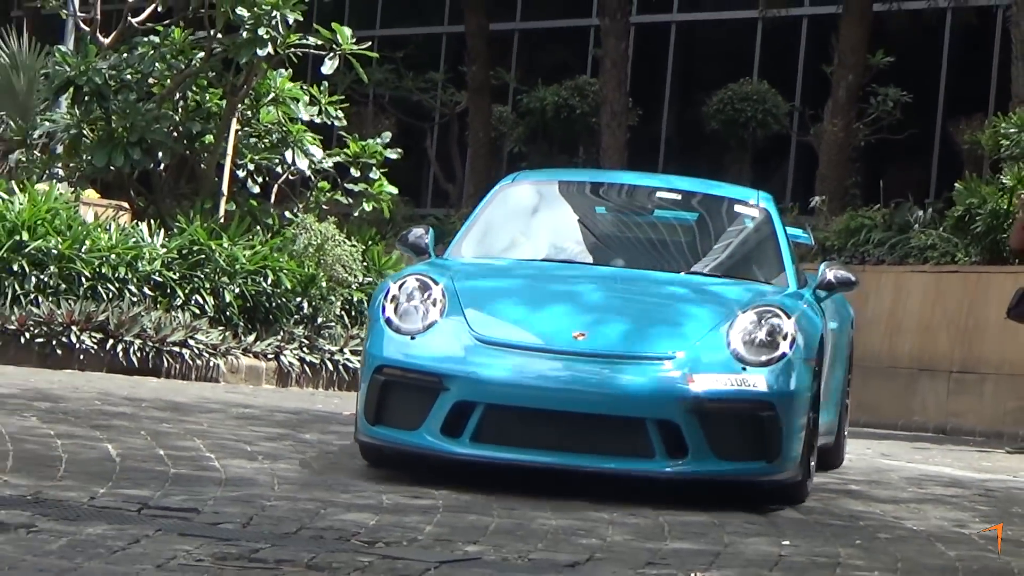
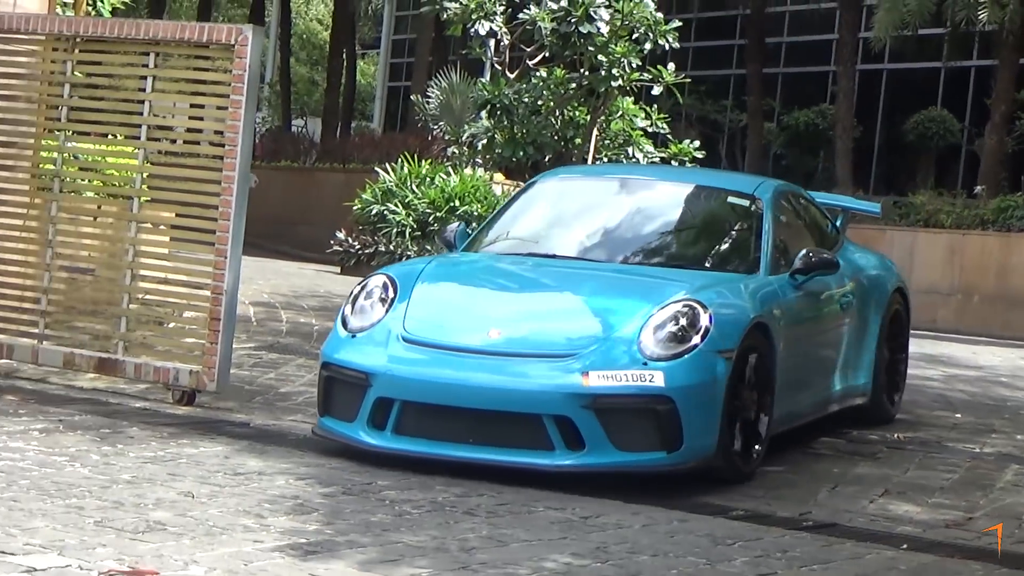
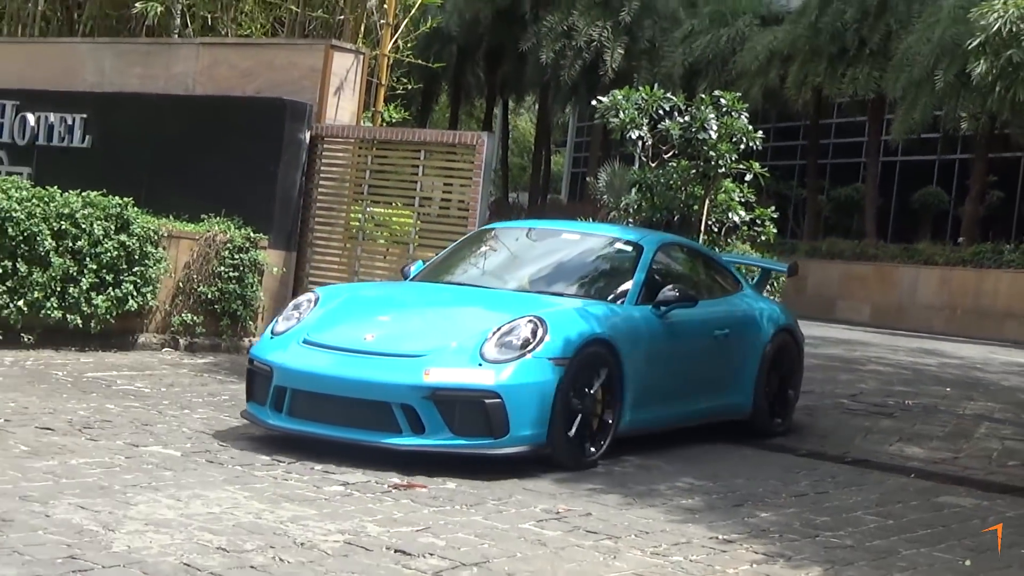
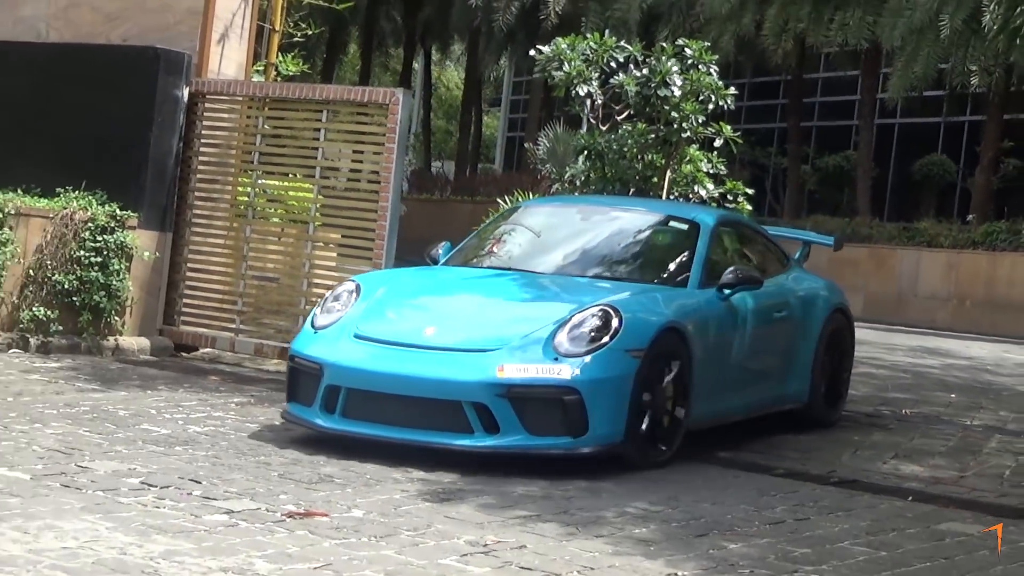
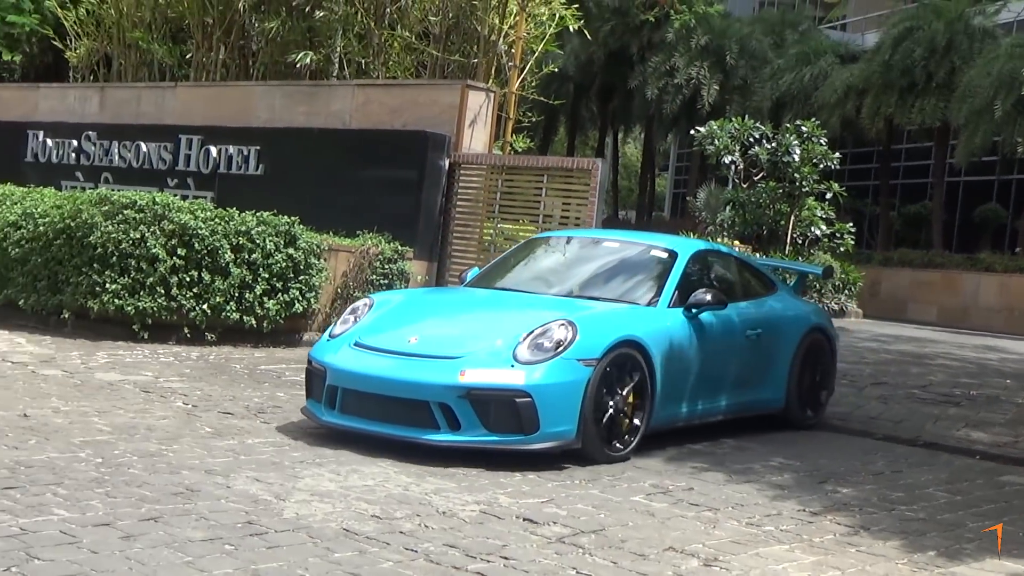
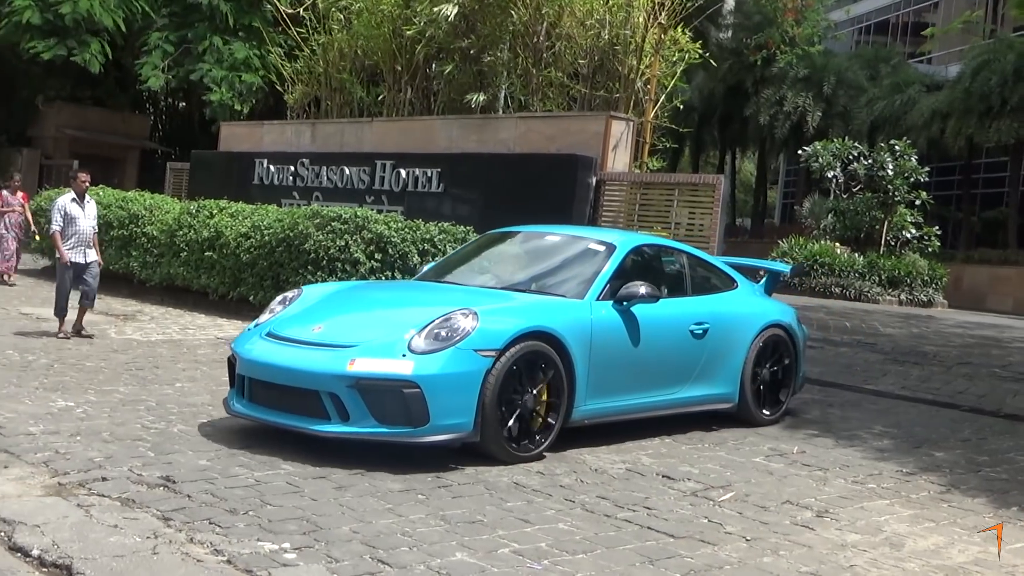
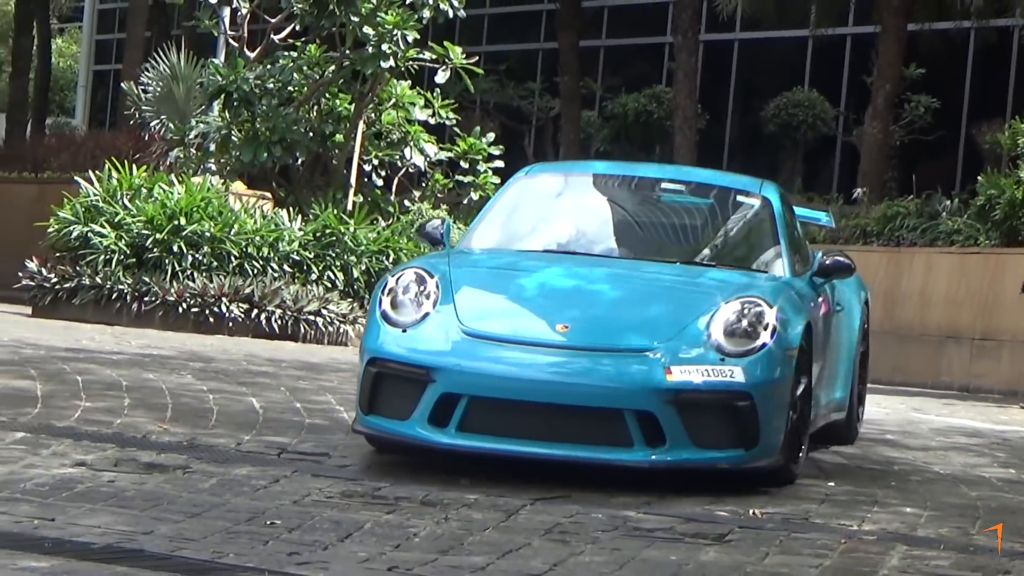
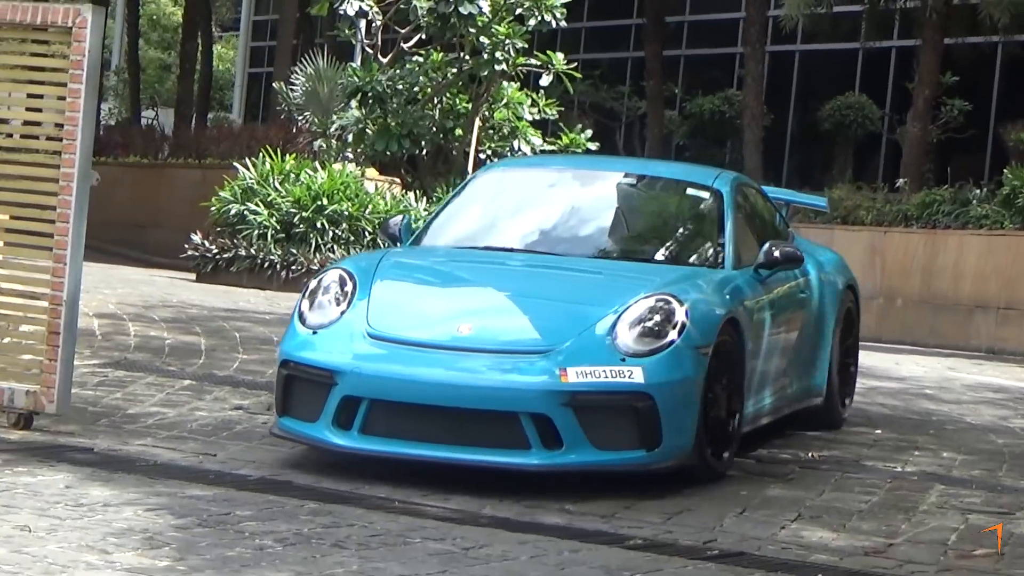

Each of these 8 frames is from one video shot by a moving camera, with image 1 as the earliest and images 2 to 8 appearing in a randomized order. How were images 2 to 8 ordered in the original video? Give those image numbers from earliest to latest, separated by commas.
7, 8, 2, 4, 3, 5, 6
